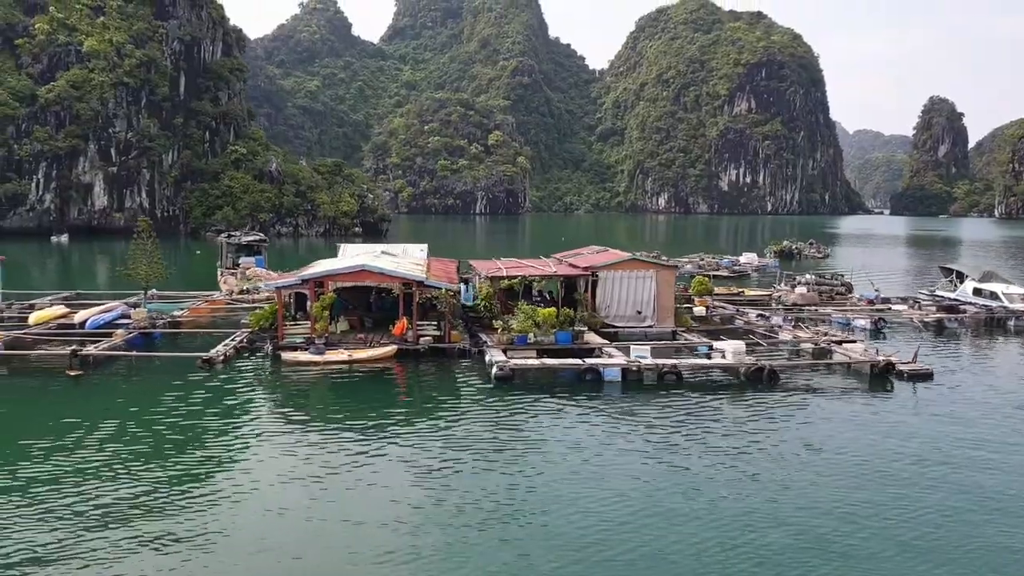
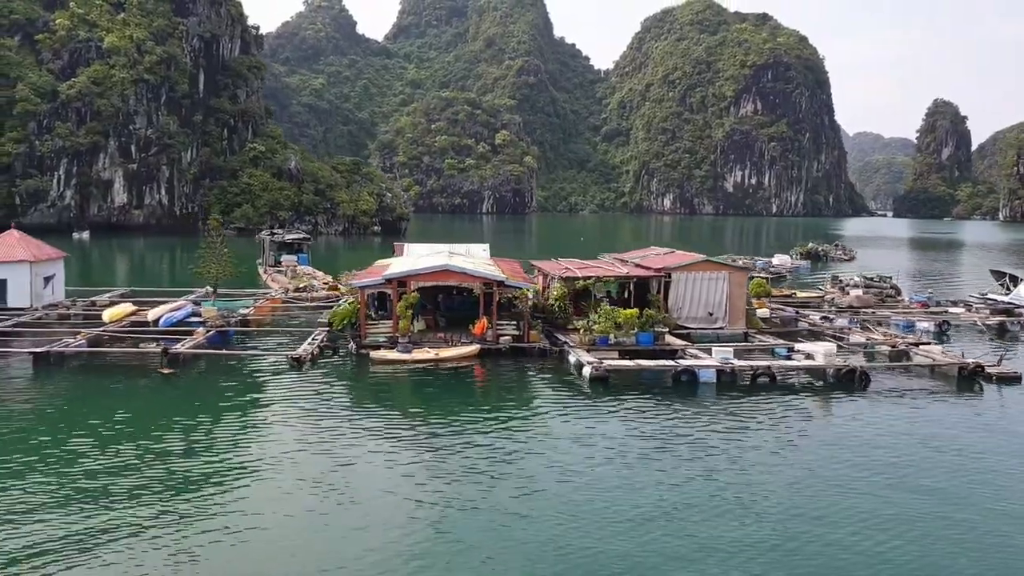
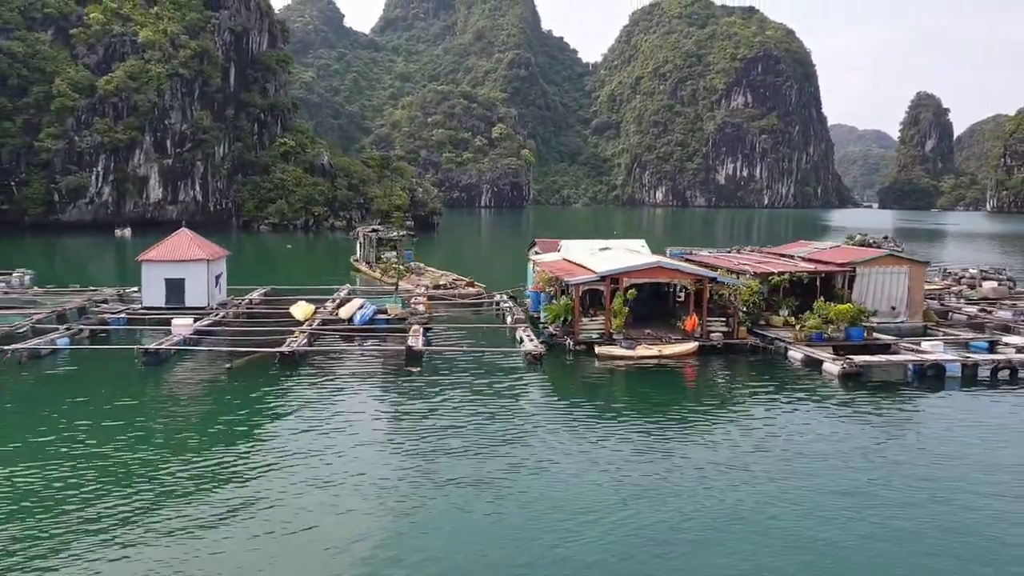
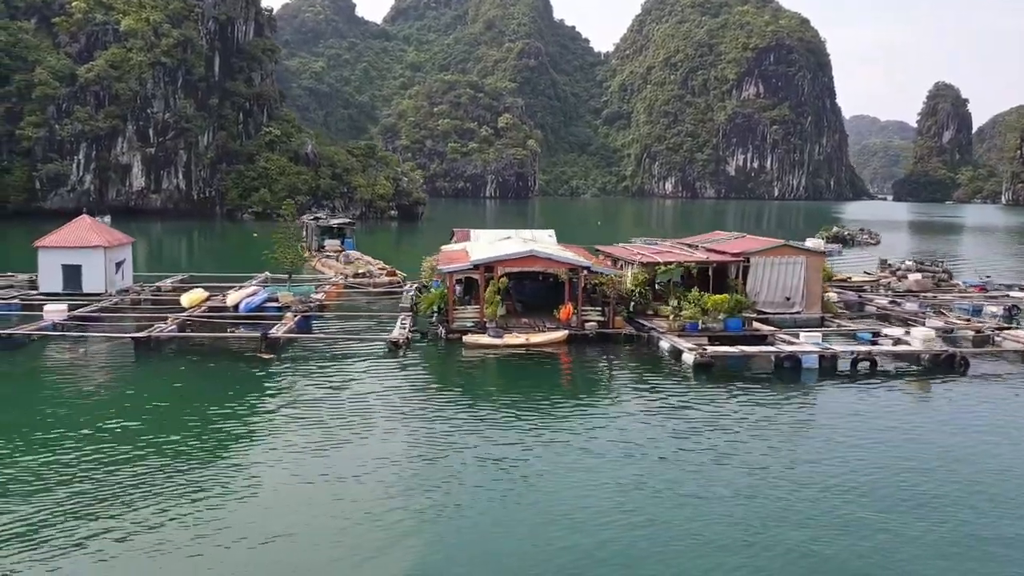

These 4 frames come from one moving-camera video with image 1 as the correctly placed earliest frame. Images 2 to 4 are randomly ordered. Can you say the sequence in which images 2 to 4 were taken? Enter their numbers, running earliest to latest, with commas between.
2, 4, 3
